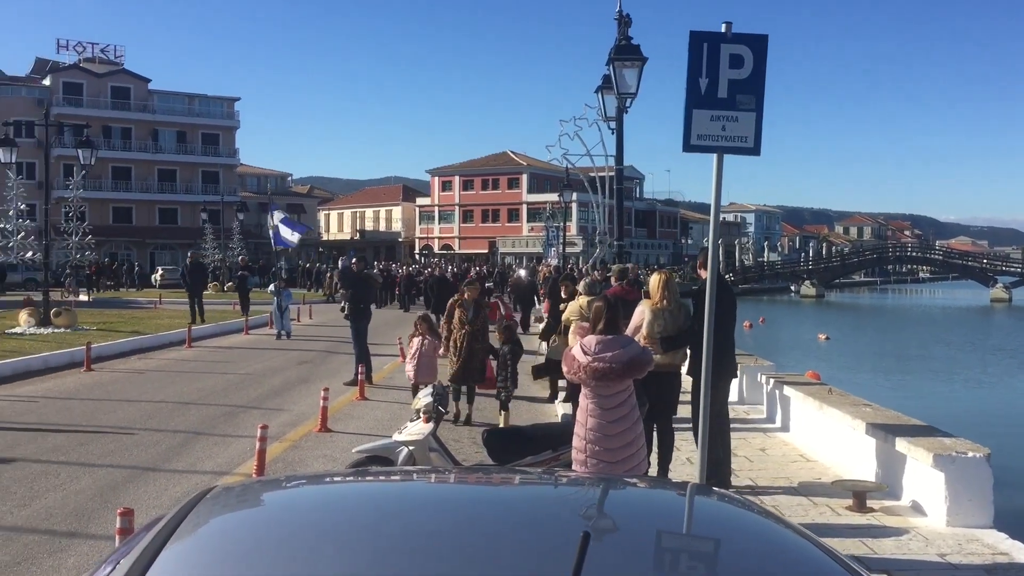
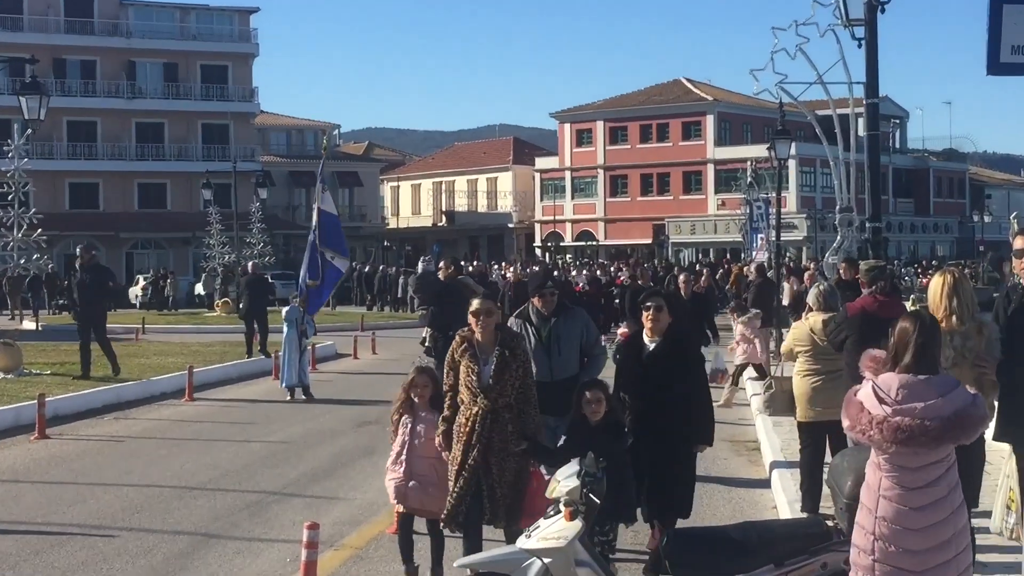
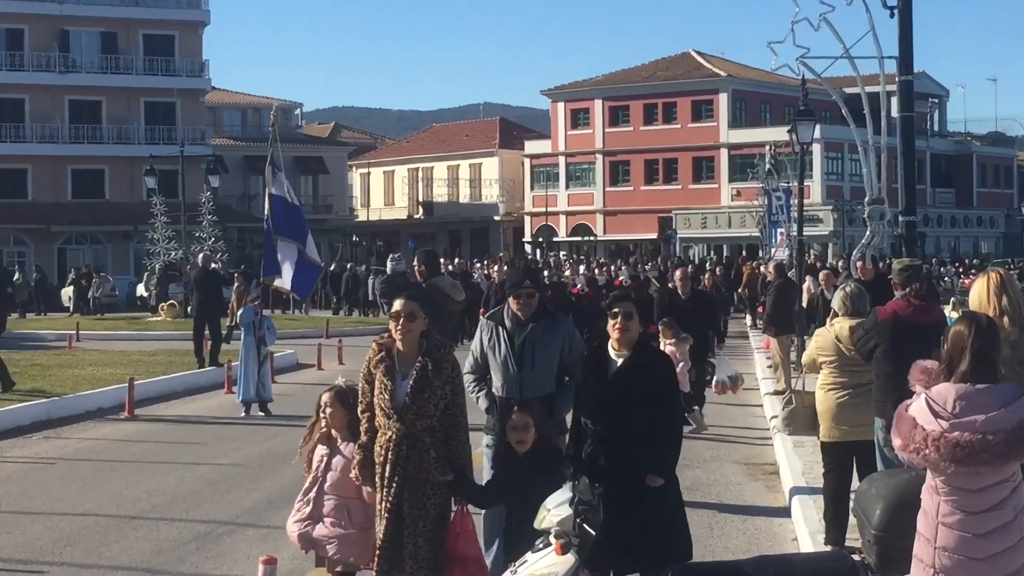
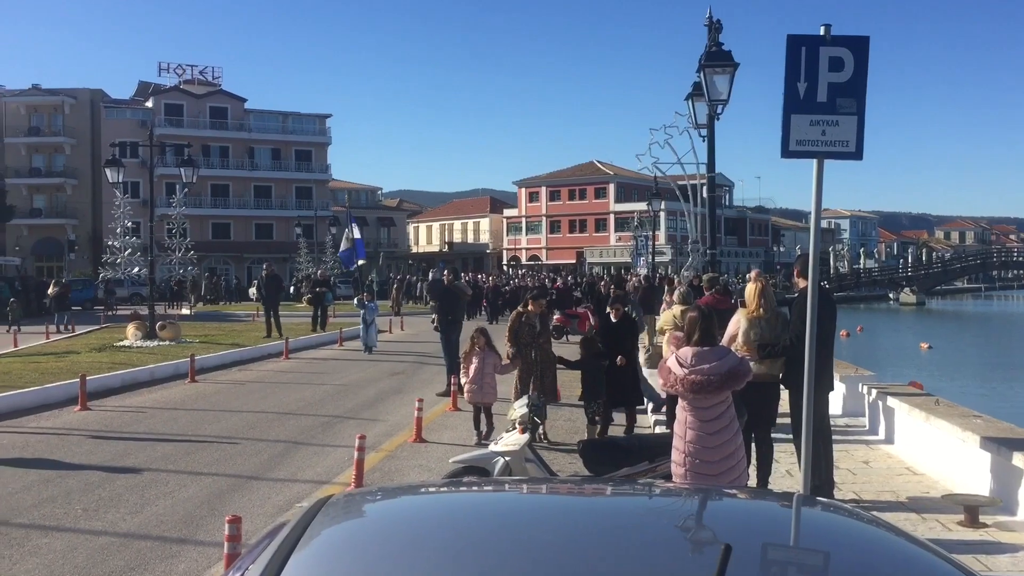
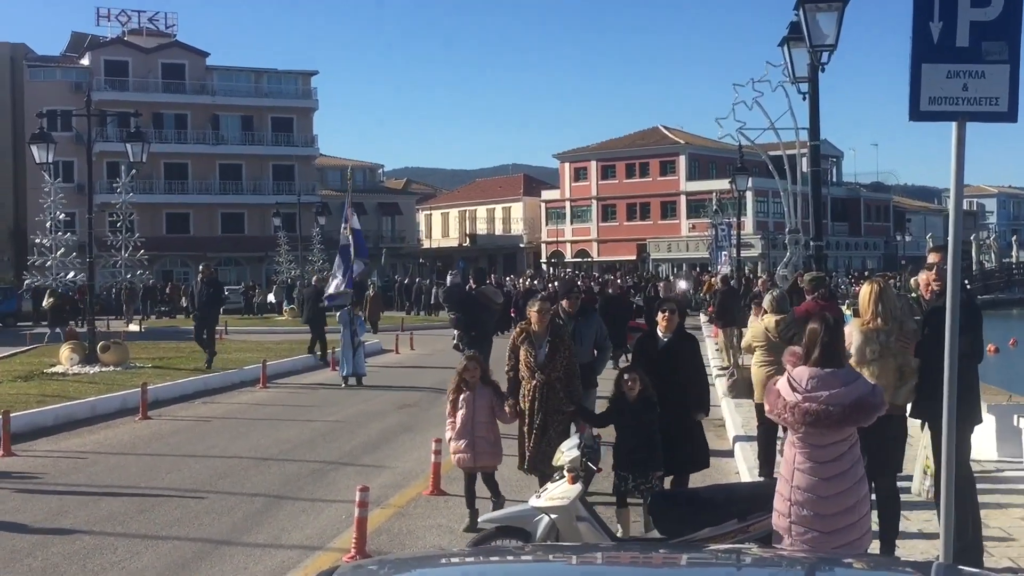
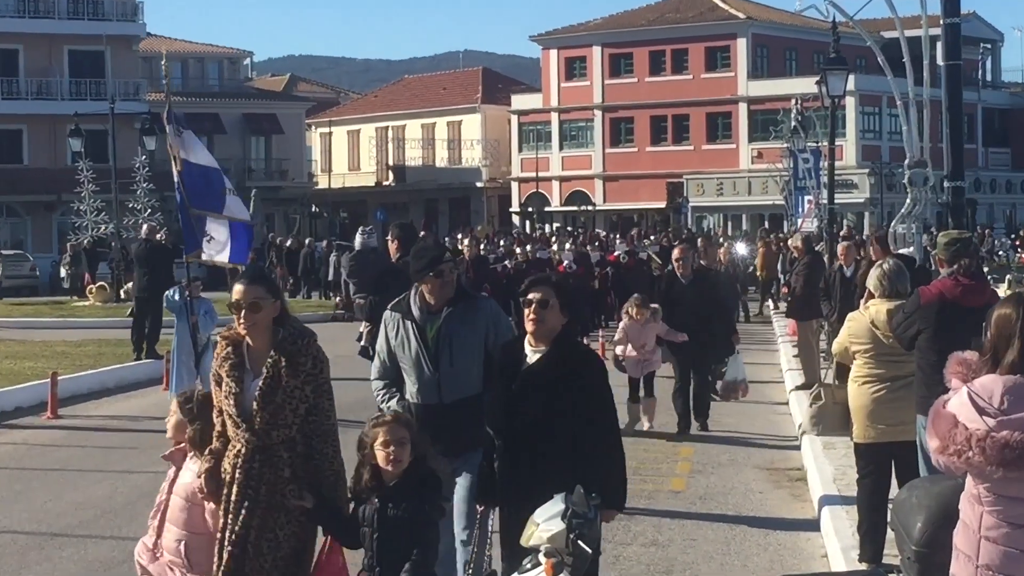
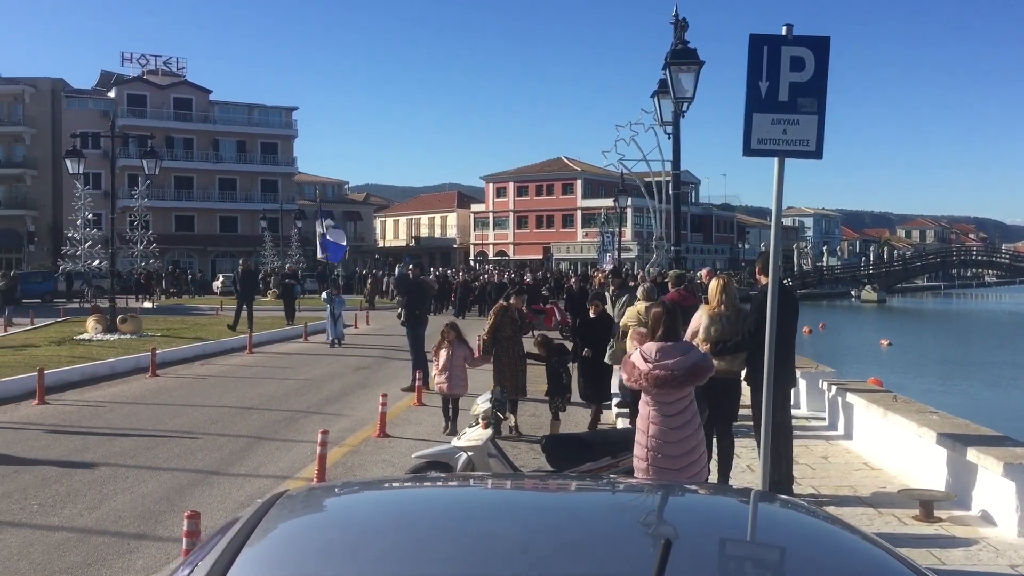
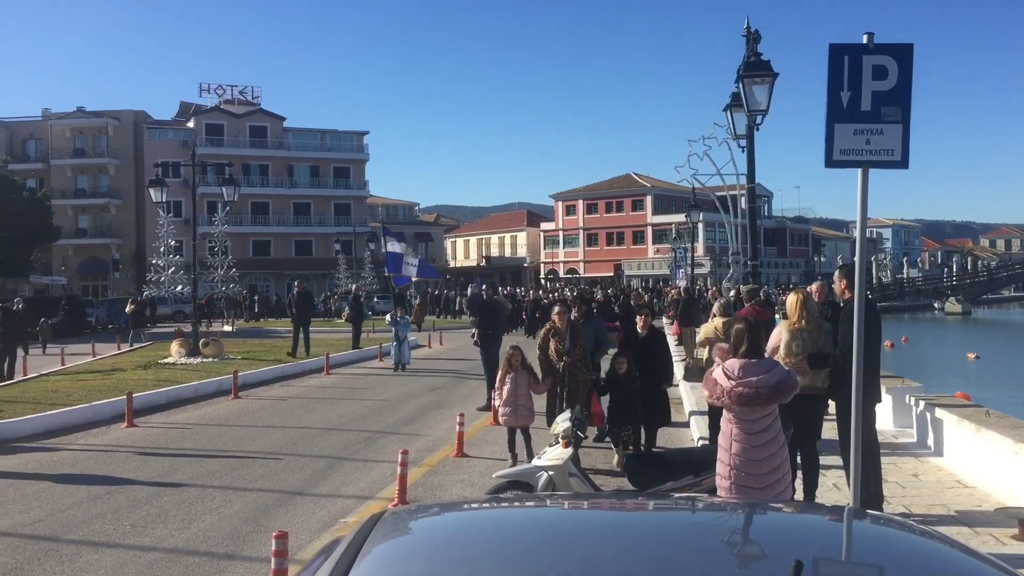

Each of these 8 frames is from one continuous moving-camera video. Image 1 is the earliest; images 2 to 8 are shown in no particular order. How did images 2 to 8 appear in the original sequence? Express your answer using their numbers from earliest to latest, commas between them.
7, 4, 8, 5, 2, 3, 6
